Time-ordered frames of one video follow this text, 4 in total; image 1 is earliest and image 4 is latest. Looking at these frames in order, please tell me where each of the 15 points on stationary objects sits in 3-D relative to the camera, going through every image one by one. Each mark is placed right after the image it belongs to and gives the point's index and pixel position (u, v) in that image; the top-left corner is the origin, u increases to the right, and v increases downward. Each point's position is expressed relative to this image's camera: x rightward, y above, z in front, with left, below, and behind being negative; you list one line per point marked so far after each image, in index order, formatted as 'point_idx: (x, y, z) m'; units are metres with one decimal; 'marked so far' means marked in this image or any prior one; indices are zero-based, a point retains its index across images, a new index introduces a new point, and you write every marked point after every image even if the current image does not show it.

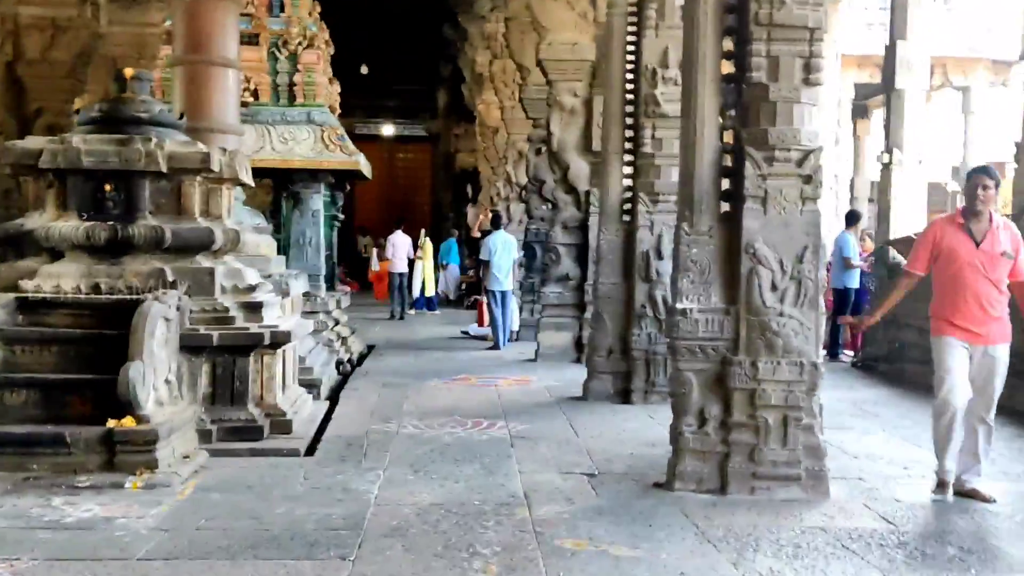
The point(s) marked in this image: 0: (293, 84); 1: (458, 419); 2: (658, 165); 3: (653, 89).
0: (-1.4, +1.3, +8.6) m
1: (-0.2, -0.6, +5.8) m
2: (+0.7, +0.6, +6.5) m
3: (+0.7, +0.9, +6.5) m
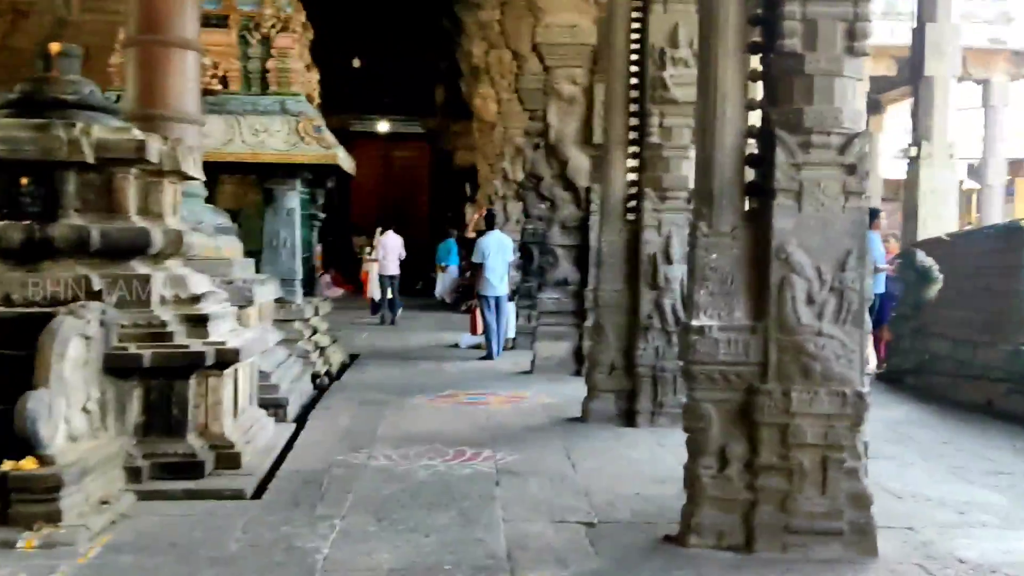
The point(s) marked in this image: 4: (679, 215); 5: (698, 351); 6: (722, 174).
0: (-1.4, +1.3, +7.9) m
1: (-0.3, -0.6, +5.0) m
2: (+0.6, +0.6, +5.8) m
3: (+0.6, +0.9, +5.7) m
4: (+0.7, +0.3, +5.8) m
5: (+0.5, -0.2, +3.6) m
6: (+0.6, +0.3, +3.8) m
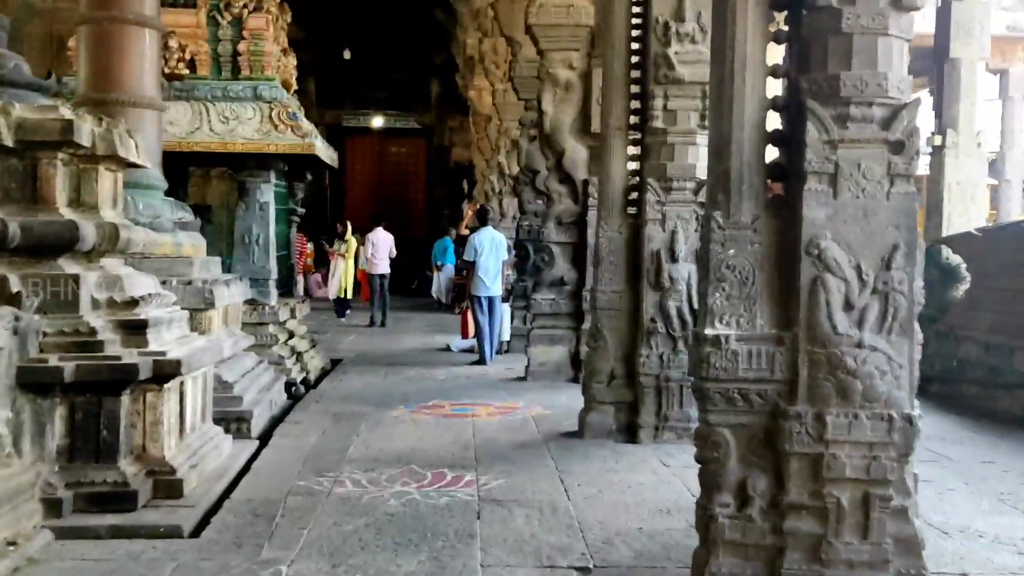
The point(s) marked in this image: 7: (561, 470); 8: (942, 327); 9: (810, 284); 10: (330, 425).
0: (-1.5, +1.3, +7.3) m
1: (-0.3, -0.6, +4.5) m
2: (+0.6, +0.5, +5.2) m
3: (+0.6, +0.9, +5.2) m
4: (+0.7, +0.3, +5.2) m
5: (+0.5, -0.2, +3.0) m
6: (+0.5, +0.3, +3.2) m
7: (+0.2, -0.6, +4.5) m
8: (+2.3, -0.2, +7.3) m
9: (+0.6, 0.0, +2.9) m
10: (-0.7, -0.6, +5.6) m
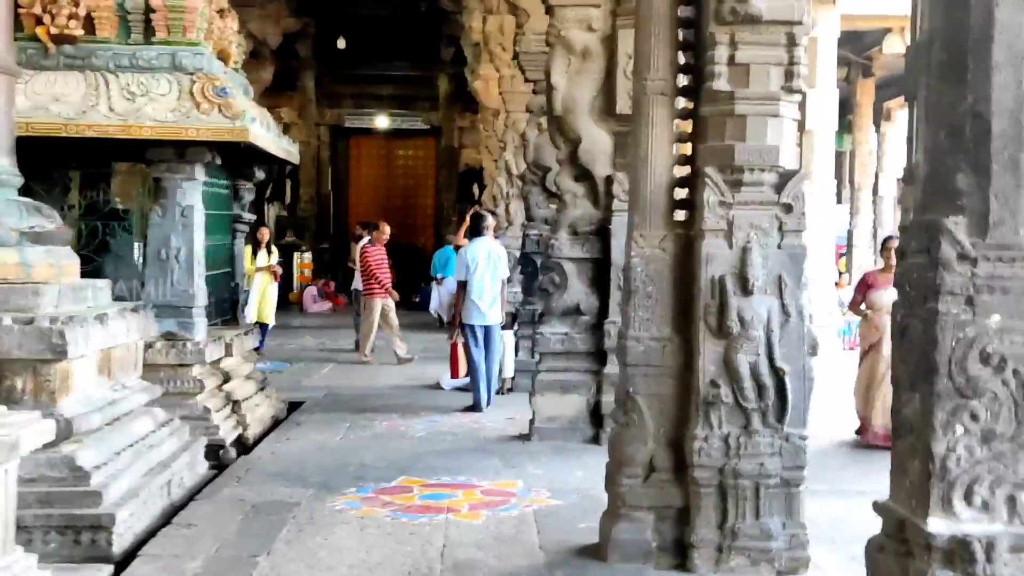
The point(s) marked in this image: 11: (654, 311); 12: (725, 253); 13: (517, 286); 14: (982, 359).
0: (-1.5, +1.1, +5.6) m
1: (-0.4, -0.7, +2.7) m
2: (+0.6, +0.4, +3.4) m
3: (+0.5, +0.8, +3.4) m
4: (+0.6, +0.2, +3.4) m
5: (+0.4, -0.3, +1.3) m
6: (+0.5, +0.2, +1.4) m
7: (+0.1, -0.7, +2.7) m
8: (+2.3, -0.3, +5.5) m
9: (+0.6, -0.1, +1.1) m
10: (-0.8, -0.7, +3.9) m
11: (+0.4, -0.1, +3.6) m
12: (+0.5, +0.1, +3.4) m
13: (0.0, 0.0, +9.1) m
14: (+0.4, -0.1, +1.2) m
